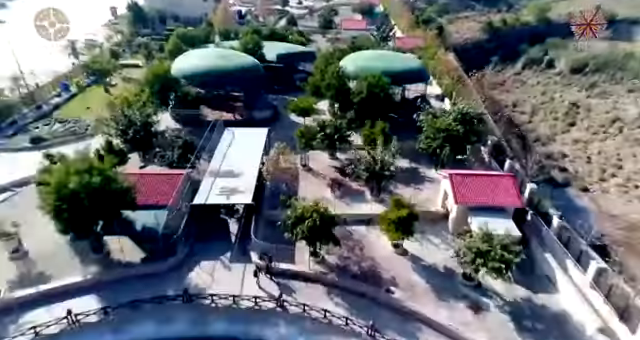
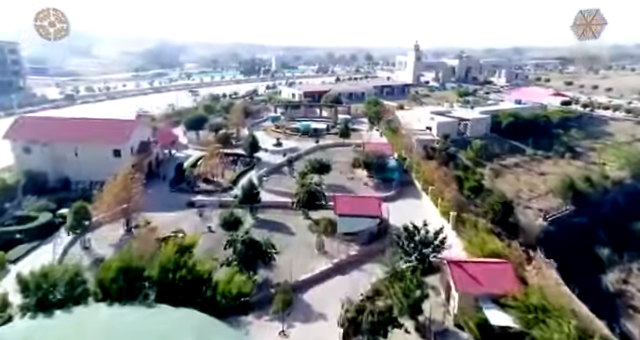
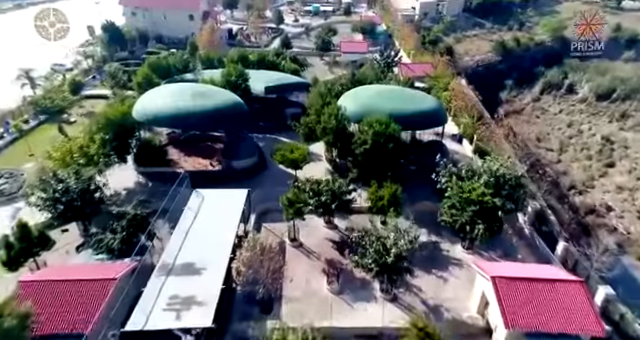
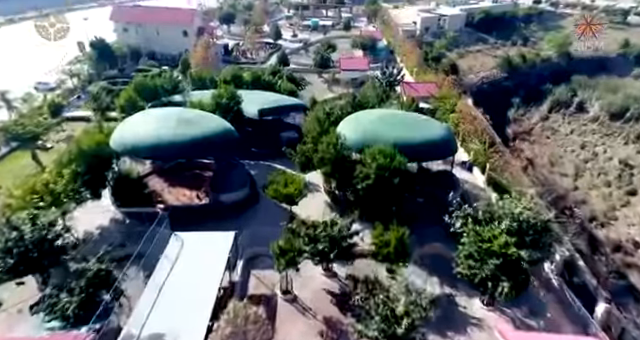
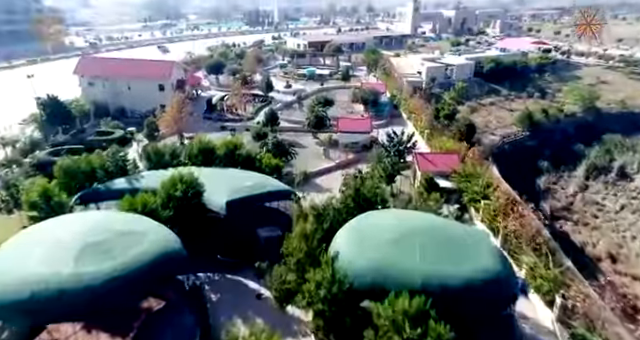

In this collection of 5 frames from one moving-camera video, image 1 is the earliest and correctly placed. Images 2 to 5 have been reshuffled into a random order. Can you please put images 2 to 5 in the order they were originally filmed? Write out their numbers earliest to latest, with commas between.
3, 4, 5, 2
